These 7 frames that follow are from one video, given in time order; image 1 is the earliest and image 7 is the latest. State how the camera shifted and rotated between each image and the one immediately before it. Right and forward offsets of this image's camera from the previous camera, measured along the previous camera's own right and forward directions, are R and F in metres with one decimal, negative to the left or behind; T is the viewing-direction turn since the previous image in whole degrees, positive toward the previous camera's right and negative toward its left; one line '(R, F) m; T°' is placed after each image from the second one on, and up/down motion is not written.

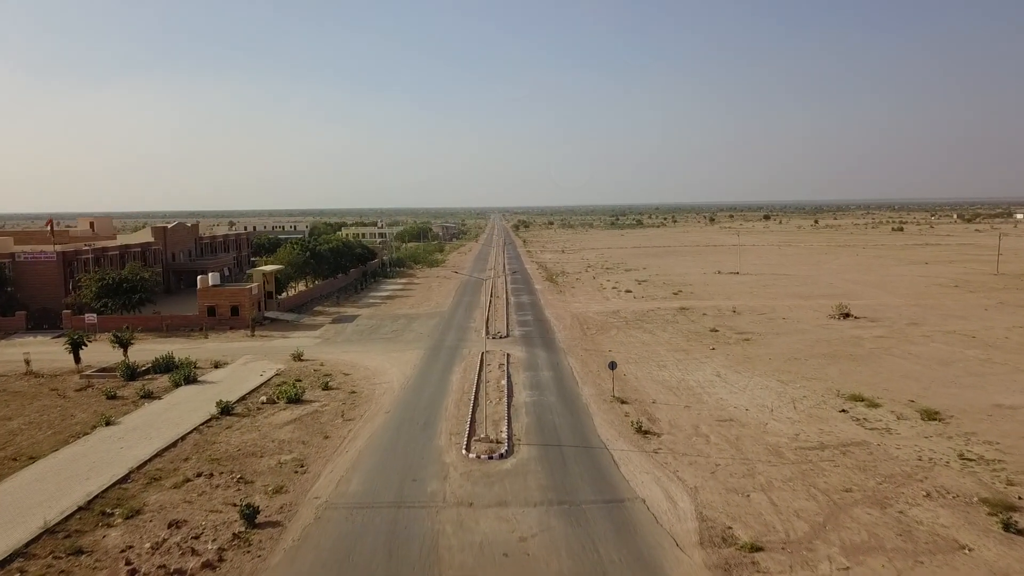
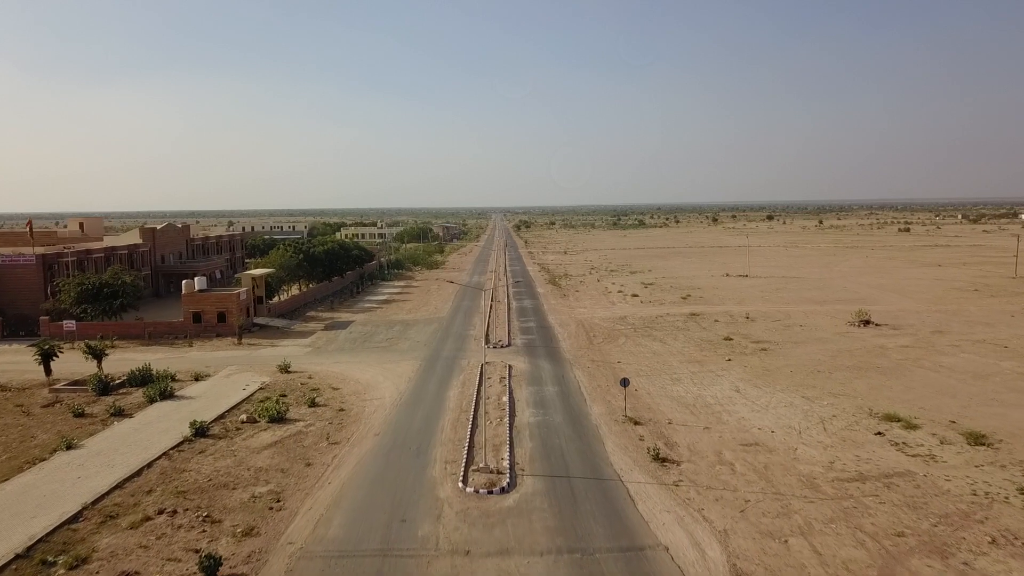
(0.0, +2.0) m; 0°
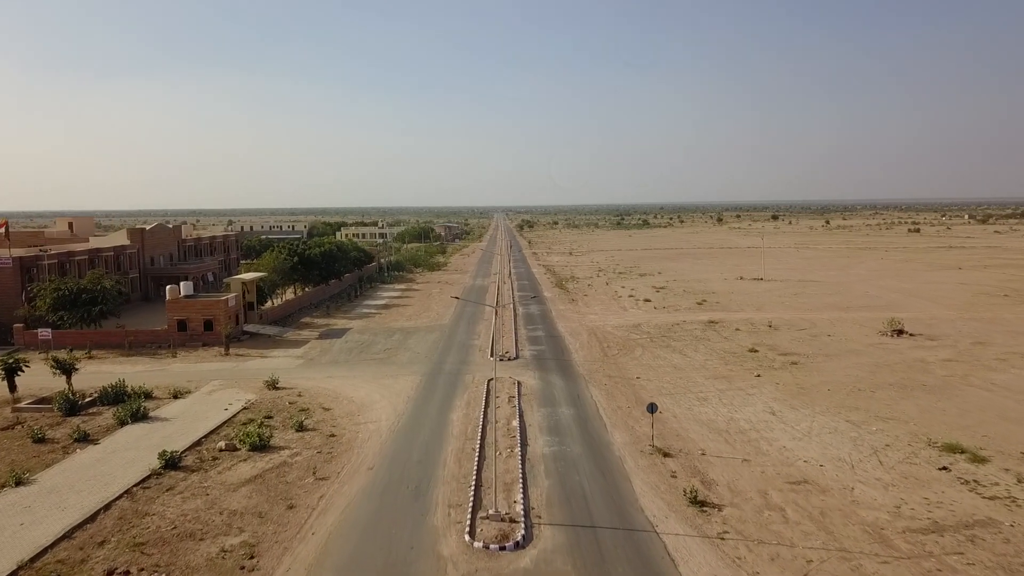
(-0.2, +2.5) m; 0°
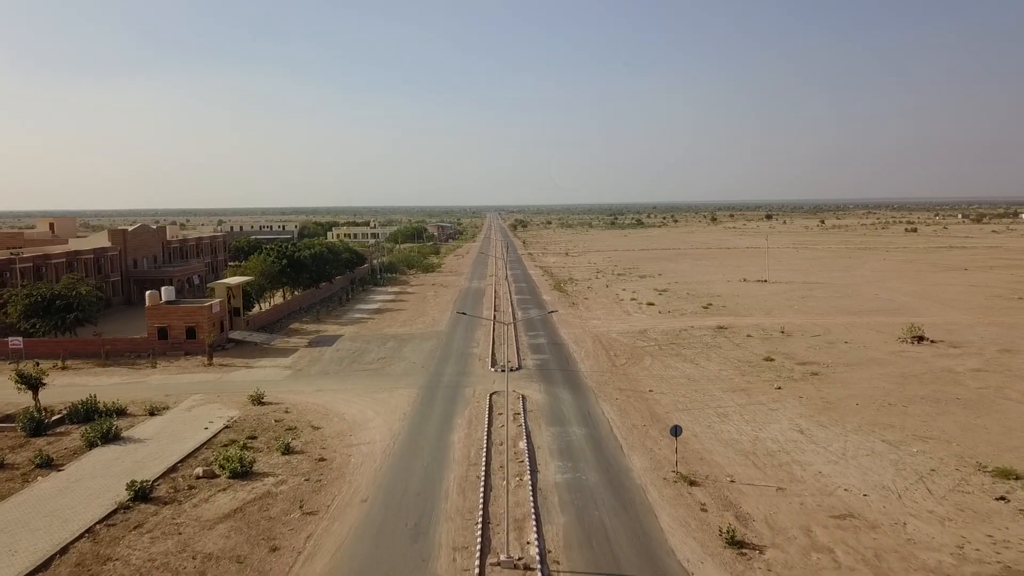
(-0.3, +1.8) m; +1°
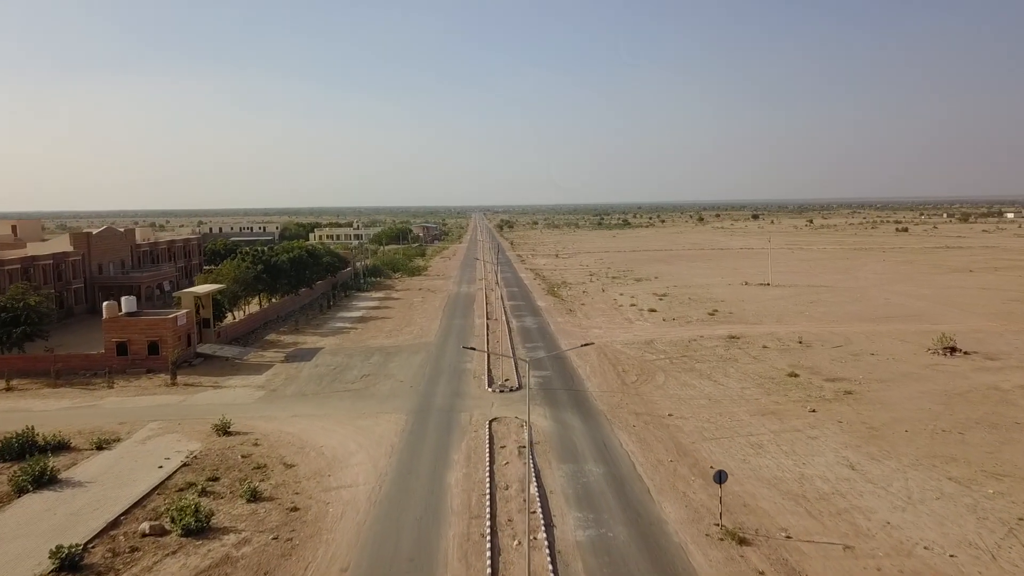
(-0.5, +2.9) m; +1°
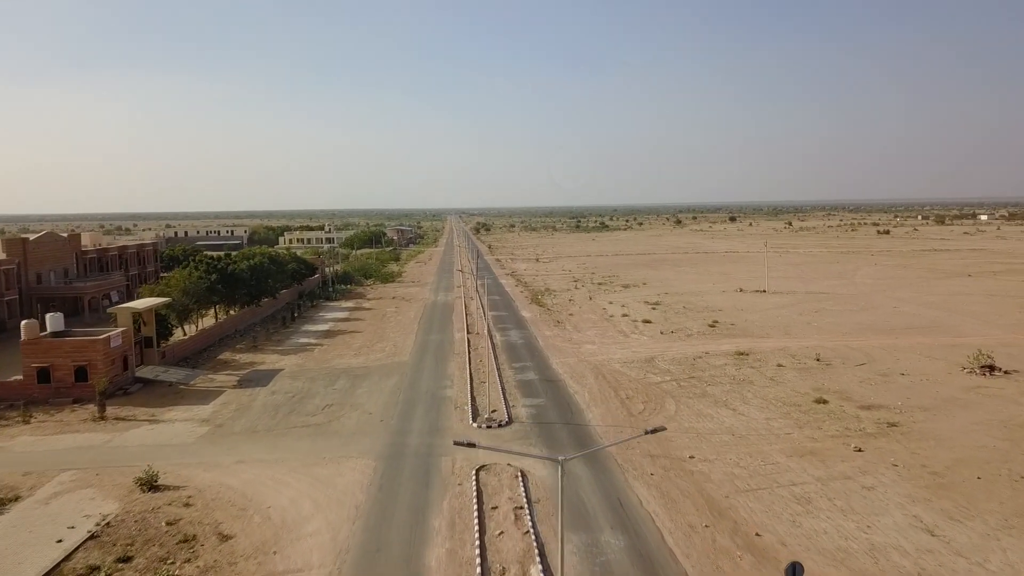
(-0.3, +3.7) m; +2°
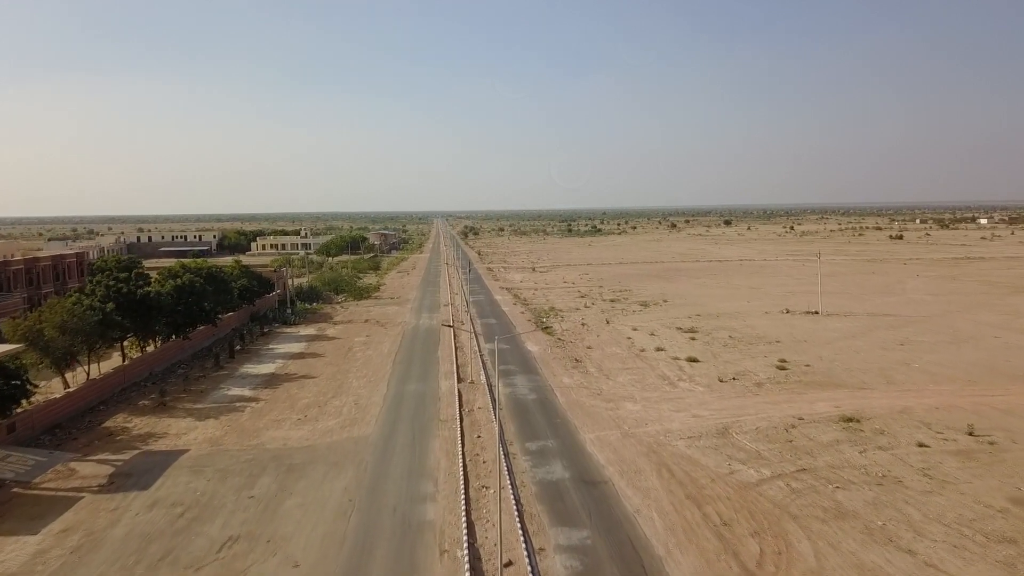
(-0.7, +9.6) m; +1°
